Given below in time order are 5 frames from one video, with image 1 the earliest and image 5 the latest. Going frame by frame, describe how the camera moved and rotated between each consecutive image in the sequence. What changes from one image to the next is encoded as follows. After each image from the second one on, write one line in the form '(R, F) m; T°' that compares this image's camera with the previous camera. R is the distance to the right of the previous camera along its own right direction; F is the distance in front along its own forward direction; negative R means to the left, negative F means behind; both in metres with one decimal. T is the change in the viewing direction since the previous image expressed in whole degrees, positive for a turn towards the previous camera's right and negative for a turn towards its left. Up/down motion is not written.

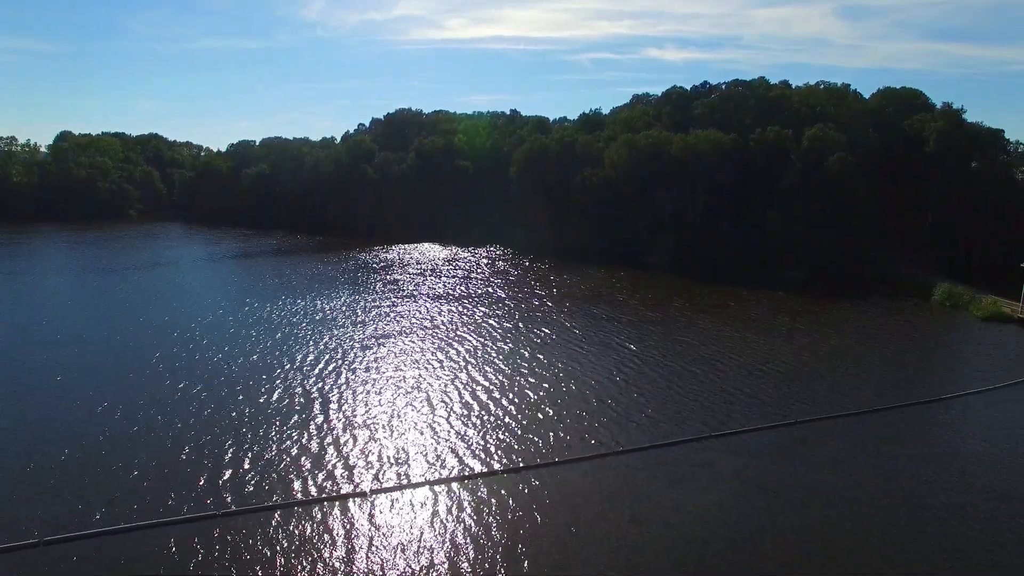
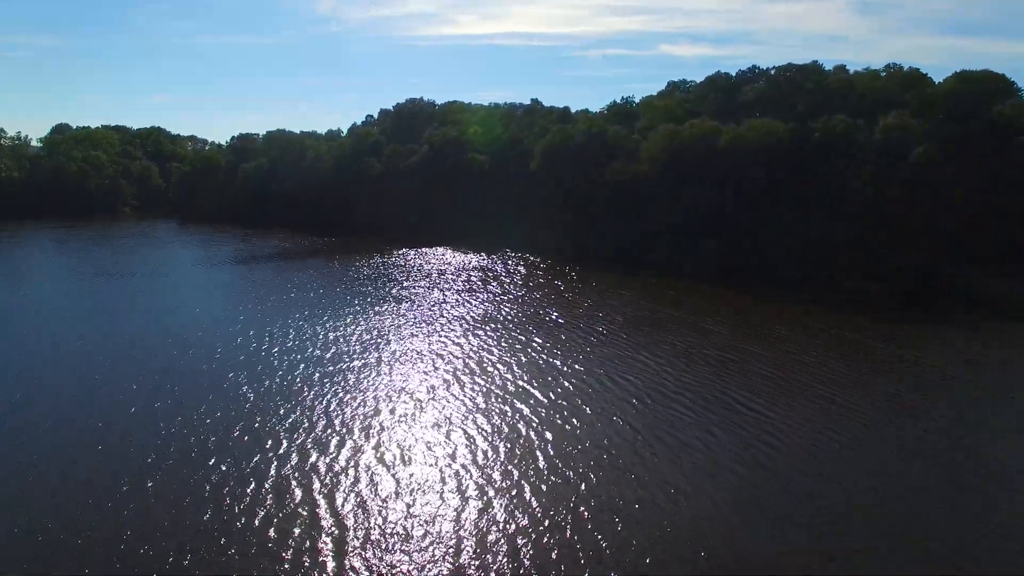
(-1.2, +4.5) m; -1°
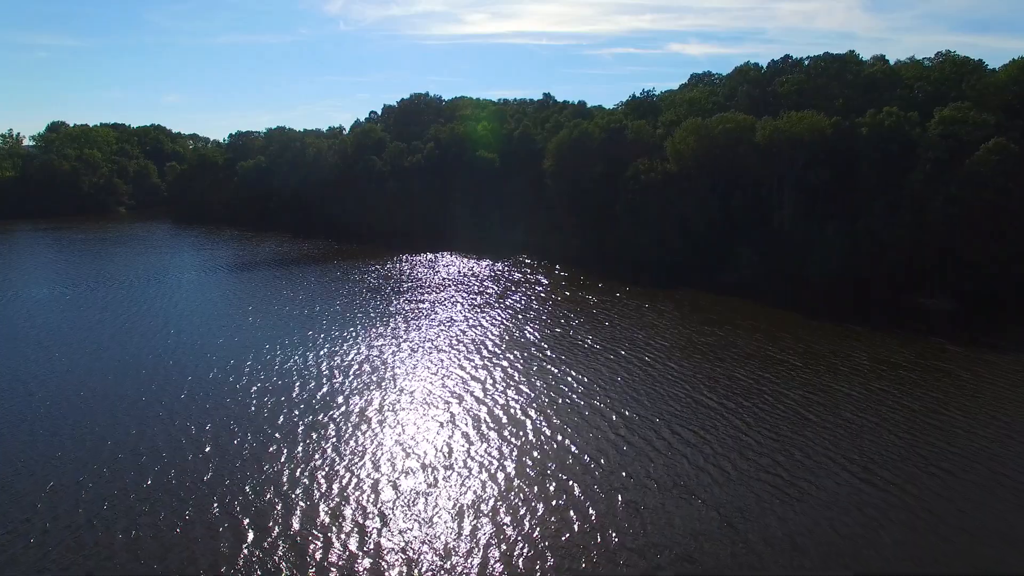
(-0.5, +3.1) m; 0°
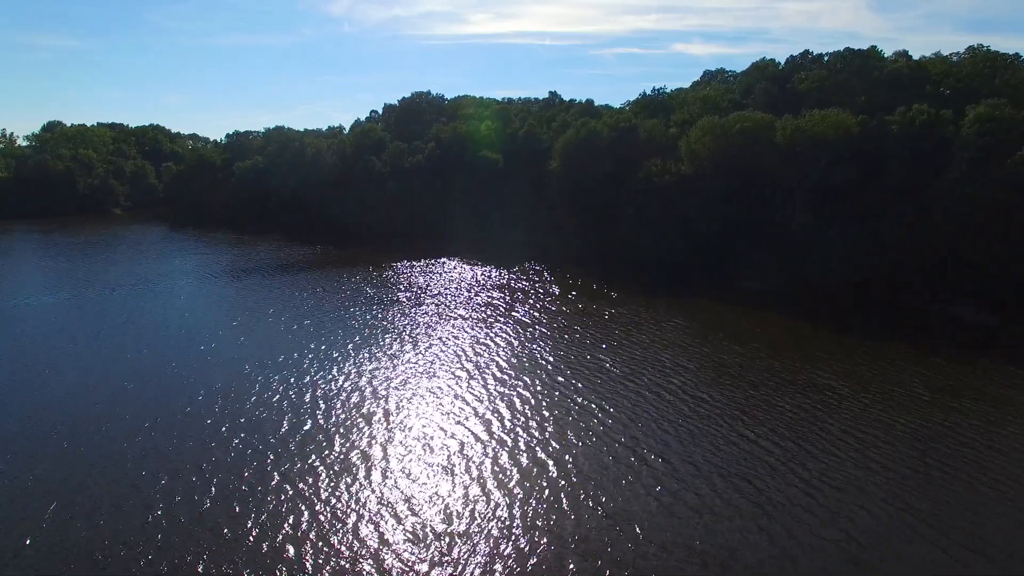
(-0.3, +1.7) m; 0°
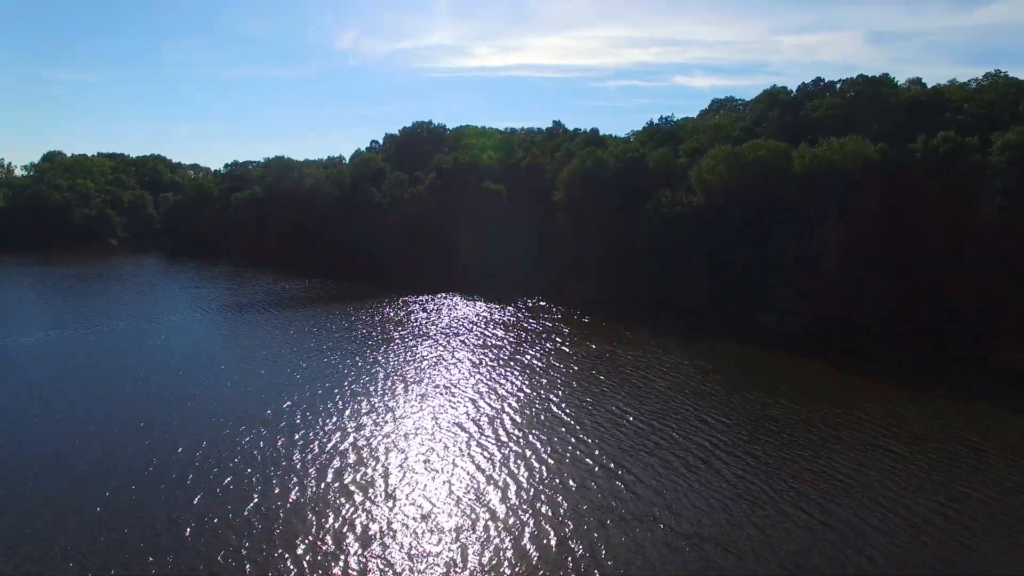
(-0.2, +1.5) m; 0°
